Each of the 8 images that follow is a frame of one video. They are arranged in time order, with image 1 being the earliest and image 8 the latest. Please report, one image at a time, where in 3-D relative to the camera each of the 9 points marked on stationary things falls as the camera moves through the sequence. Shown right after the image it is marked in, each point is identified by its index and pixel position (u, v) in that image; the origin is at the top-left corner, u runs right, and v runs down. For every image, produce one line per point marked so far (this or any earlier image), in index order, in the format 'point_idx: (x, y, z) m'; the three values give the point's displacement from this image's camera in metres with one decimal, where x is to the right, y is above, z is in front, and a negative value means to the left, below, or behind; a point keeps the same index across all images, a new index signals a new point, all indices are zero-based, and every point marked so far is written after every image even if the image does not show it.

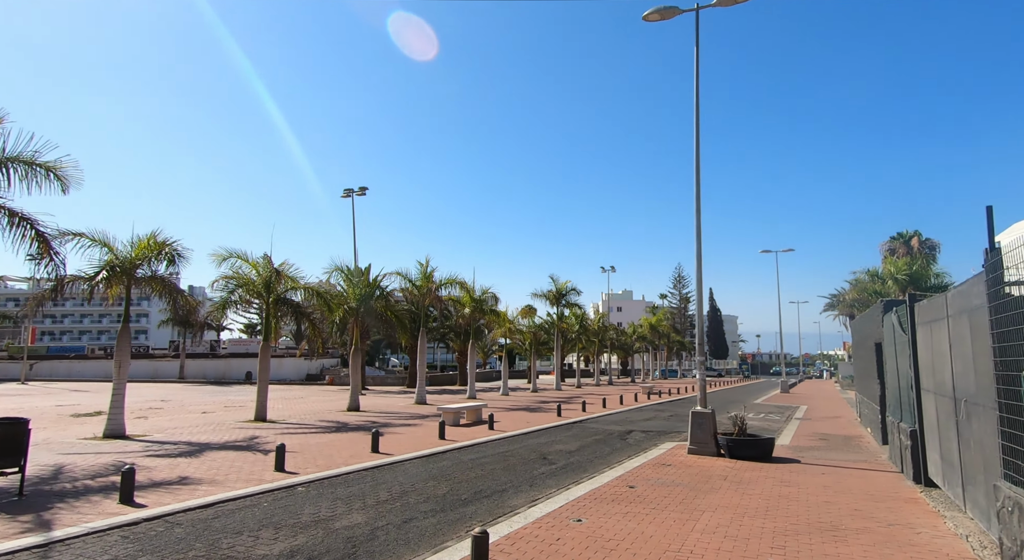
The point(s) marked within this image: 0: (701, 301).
0: (+4.1, -0.5, +13.0) m
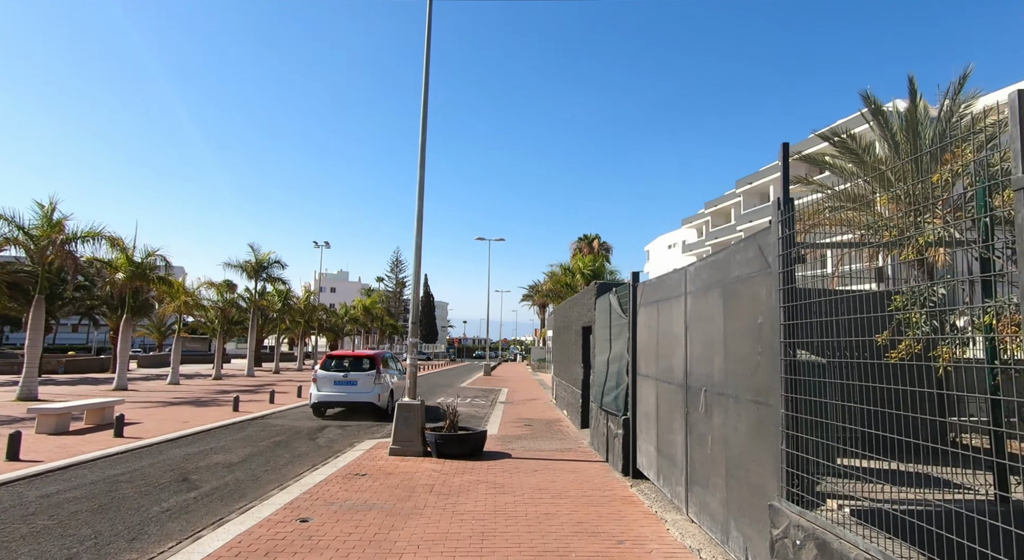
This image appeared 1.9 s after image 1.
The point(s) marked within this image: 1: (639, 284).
0: (-1.7, +0.1, +11.1) m
1: (+1.8, -0.1, +8.7) m
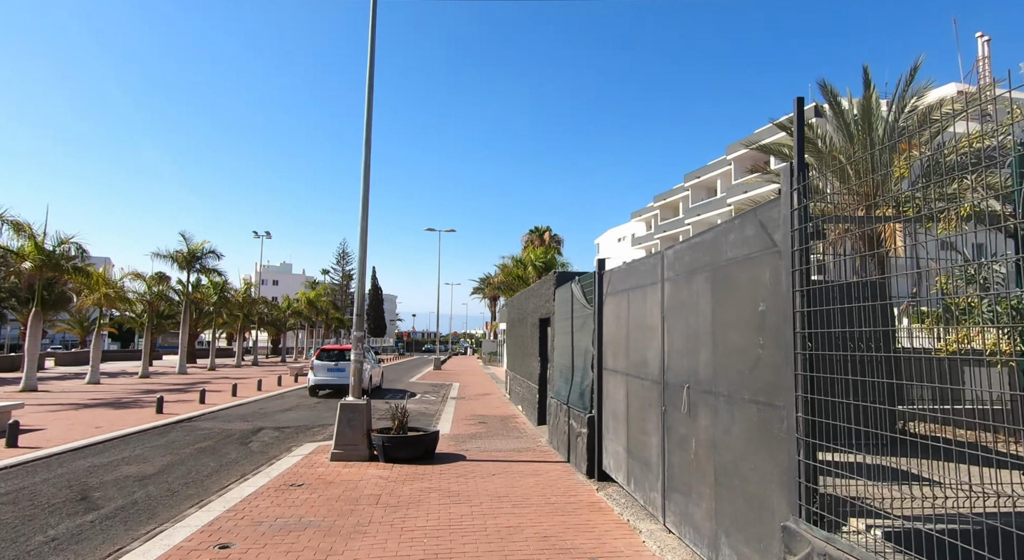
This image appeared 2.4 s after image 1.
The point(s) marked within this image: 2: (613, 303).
0: (-2.5, +0.3, +10.1) m
1: (+1.3, +0.1, +8.0) m
2: (+1.3, -0.3, +7.6) m
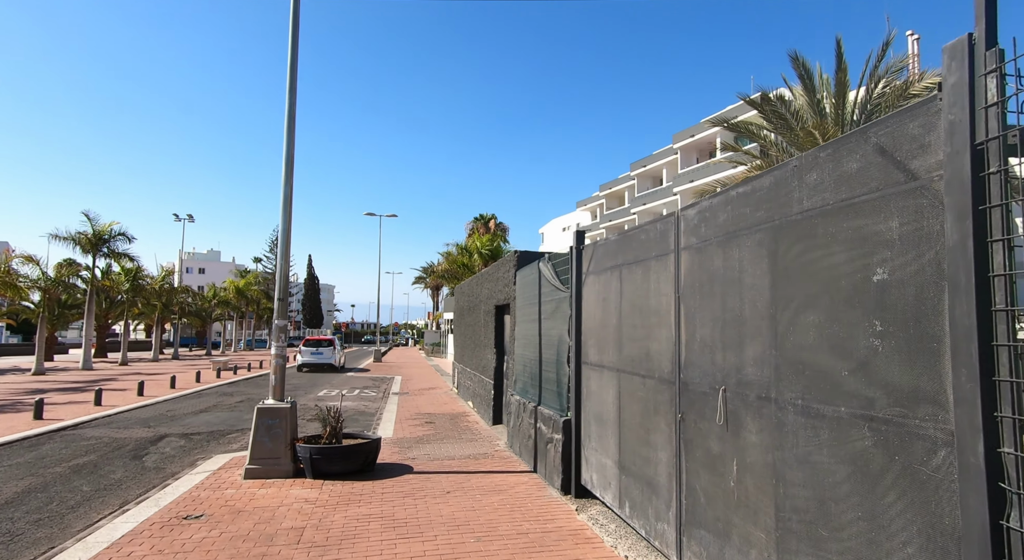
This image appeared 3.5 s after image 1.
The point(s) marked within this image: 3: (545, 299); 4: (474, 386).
0: (-3.1, +0.6, +8.4) m
1: (+0.8, +0.4, +6.6) m
2: (+0.9, 0.0, +6.2) m
3: (+0.4, -0.2, +7.7) m
4: (-0.9, -2.5, +14.5) m
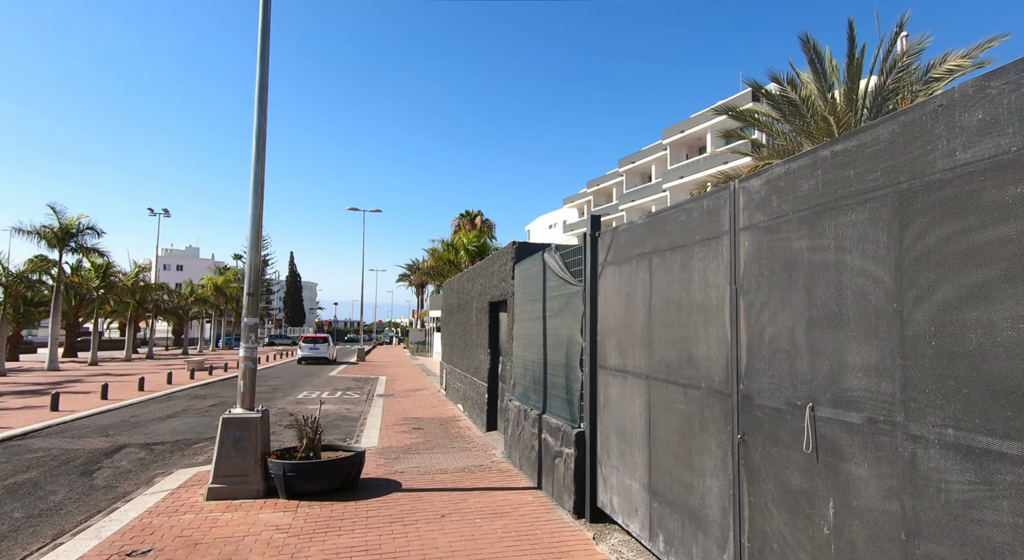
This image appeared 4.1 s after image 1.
0: (-3.1, +0.7, +7.4) m
1: (+0.9, +0.5, +5.8) m
2: (+0.9, 0.0, +5.3) m
3: (+0.5, -0.2, +6.9) m
4: (-1.1, -2.4, +13.6) m
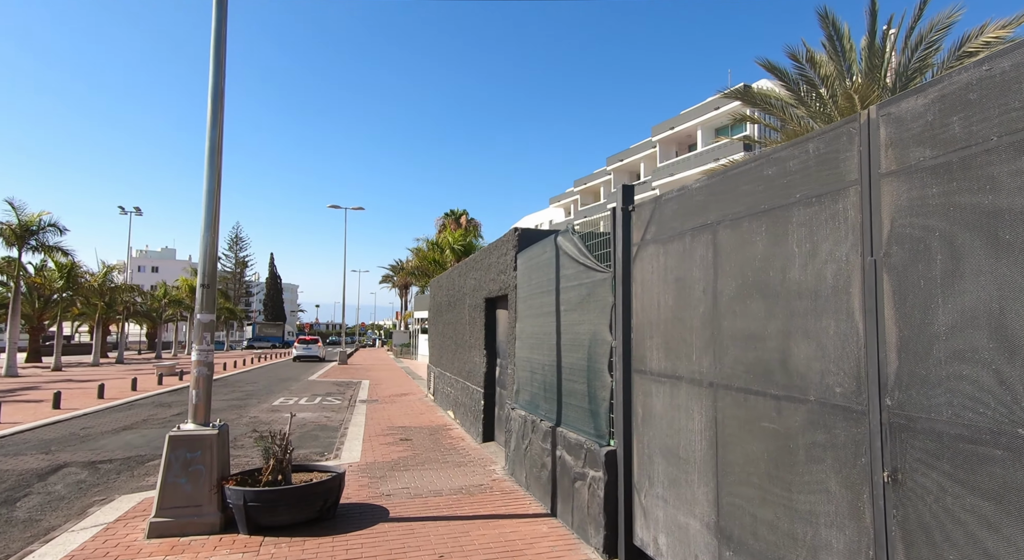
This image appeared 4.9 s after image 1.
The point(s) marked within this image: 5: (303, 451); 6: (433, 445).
0: (-3.0, +0.8, +6.2) m
1: (+1.0, +0.6, +4.7) m
2: (+1.1, +0.2, +4.2) m
3: (+0.6, 0.0, +5.8) m
4: (-1.2, -2.3, +12.4) m
5: (-3.4, -2.8, +9.9) m
6: (-1.3, -2.8, +10.0) m
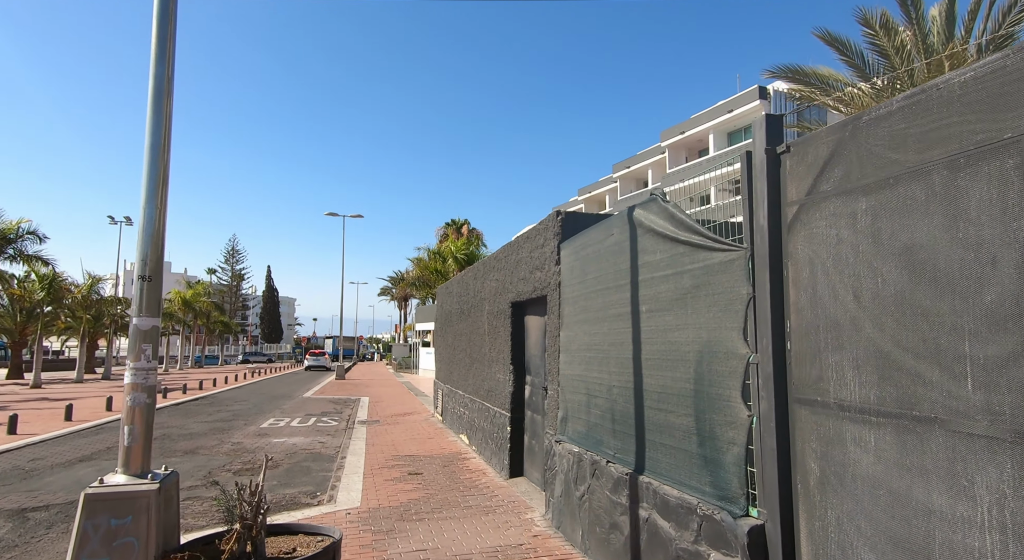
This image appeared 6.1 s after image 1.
0: (-2.6, +0.9, +4.5) m
1: (+1.4, +0.7, +3.0) m
2: (+1.5, +0.3, +2.6) m
3: (+1.0, +0.1, +4.1) m
4: (-0.7, -2.4, +10.7) m
5: (-3.0, -2.8, +8.1) m
6: (-0.9, -2.8, +8.3) m
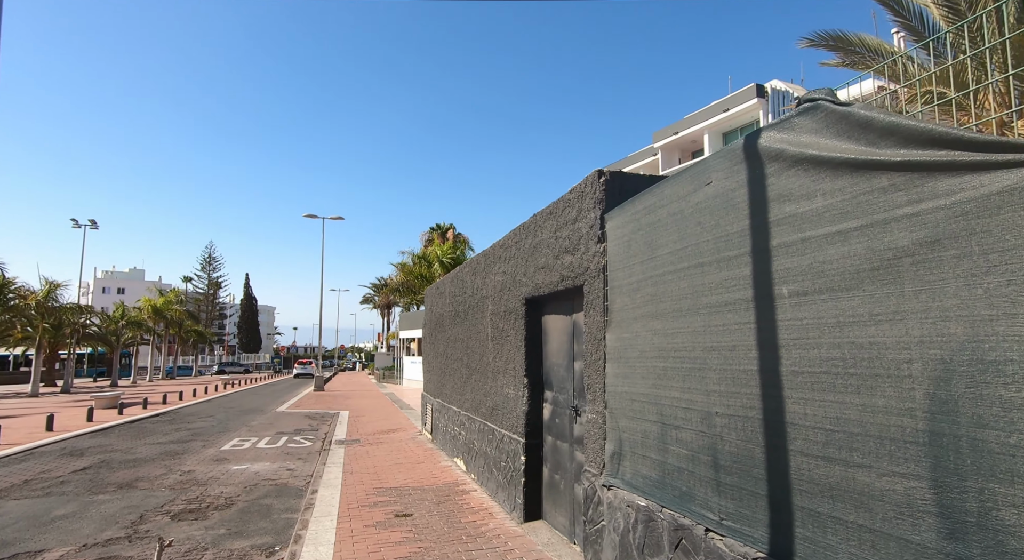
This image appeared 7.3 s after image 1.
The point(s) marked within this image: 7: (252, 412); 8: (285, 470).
0: (-2.3, +1.0, +2.7) m
1: (+1.7, +0.9, +1.4) m
2: (+1.8, +0.5, +0.9) m
3: (+1.3, +0.2, +2.4) m
4: (-0.6, -2.3, +8.9) m
5: (-2.8, -2.7, +6.3) m
6: (-0.7, -2.7, +6.5) m
7: (-8.6, -4.4, +19.9) m
8: (-3.7, -3.1, +9.9) m
